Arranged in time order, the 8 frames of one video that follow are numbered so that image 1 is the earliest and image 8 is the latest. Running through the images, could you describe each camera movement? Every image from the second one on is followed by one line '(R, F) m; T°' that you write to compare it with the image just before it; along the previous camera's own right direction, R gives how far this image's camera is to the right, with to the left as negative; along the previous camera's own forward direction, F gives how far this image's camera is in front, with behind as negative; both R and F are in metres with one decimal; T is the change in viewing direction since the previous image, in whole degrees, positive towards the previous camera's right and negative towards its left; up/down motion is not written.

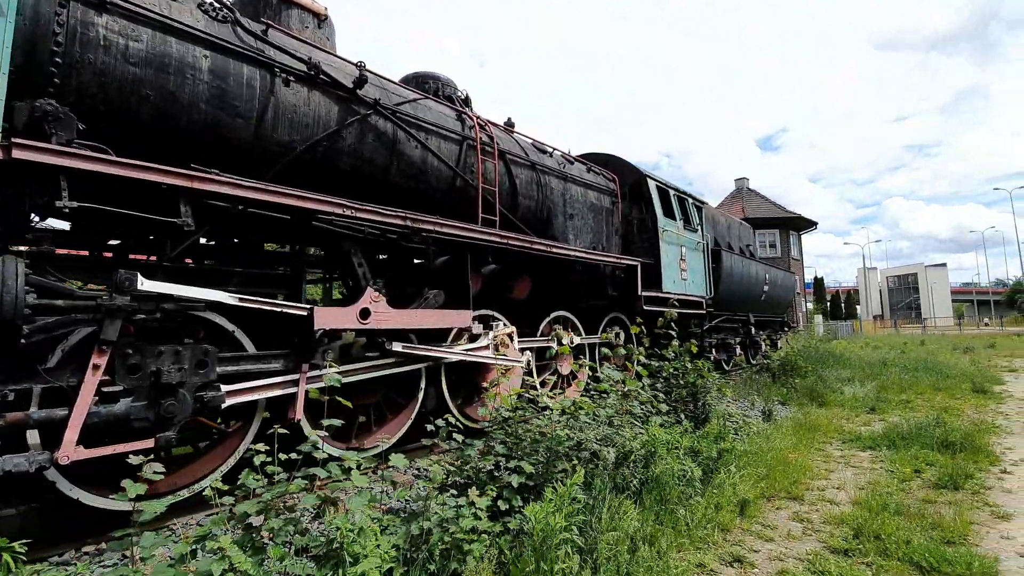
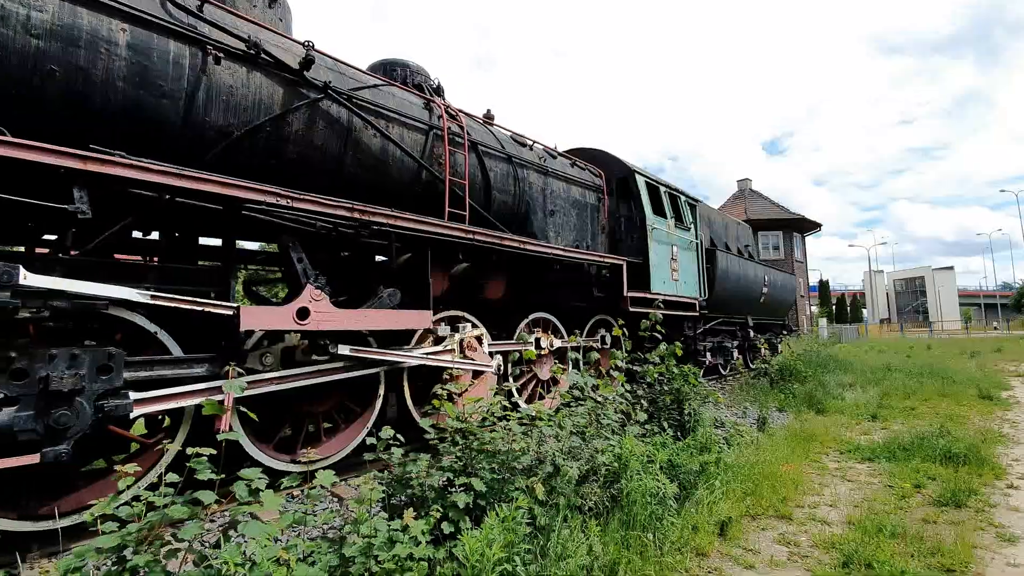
(+0.4, +0.4) m; -1°
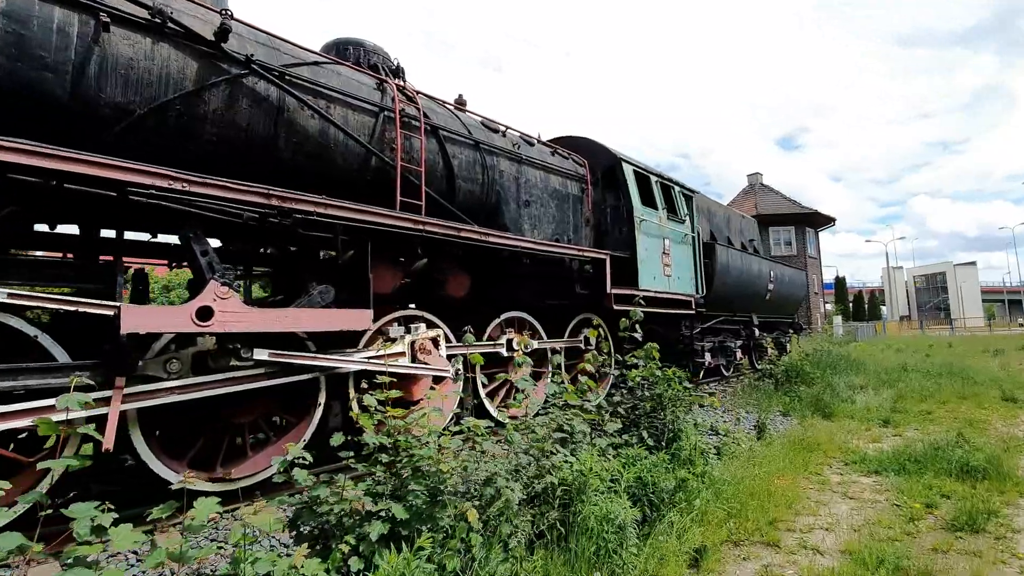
(+0.5, +0.5) m; -1°
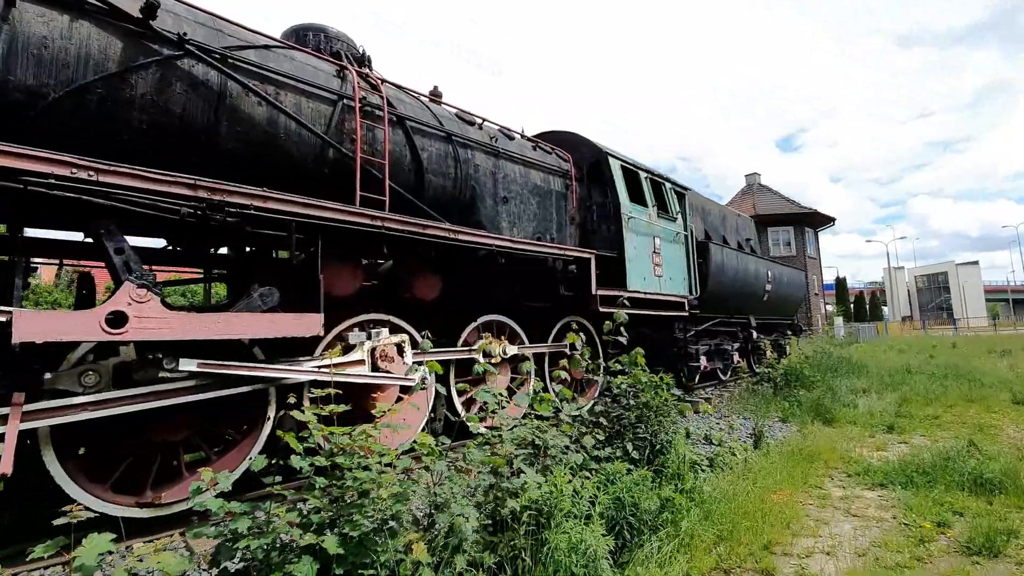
(+0.3, +0.4) m; 0°
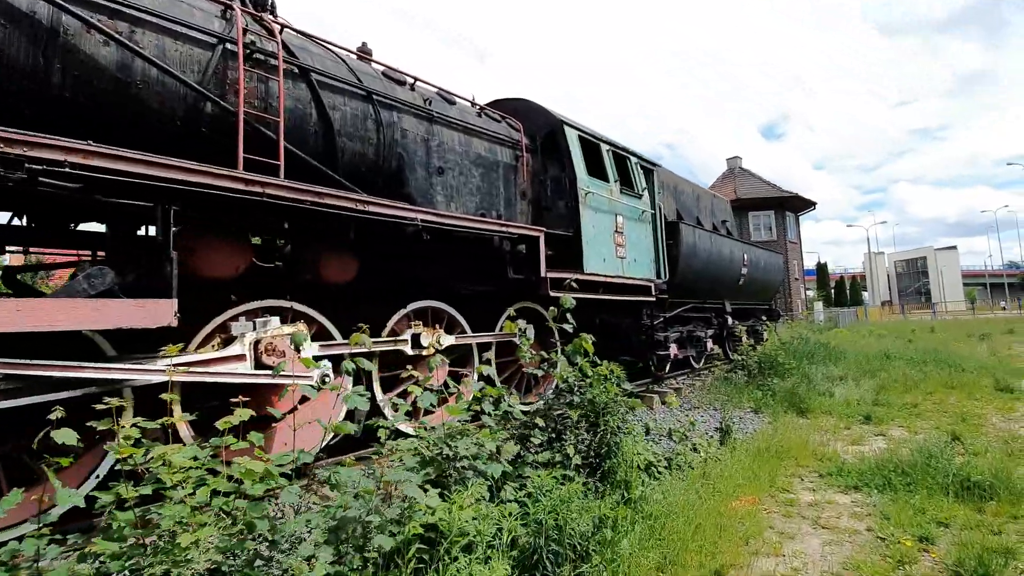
(+0.5, +0.6) m; +1°
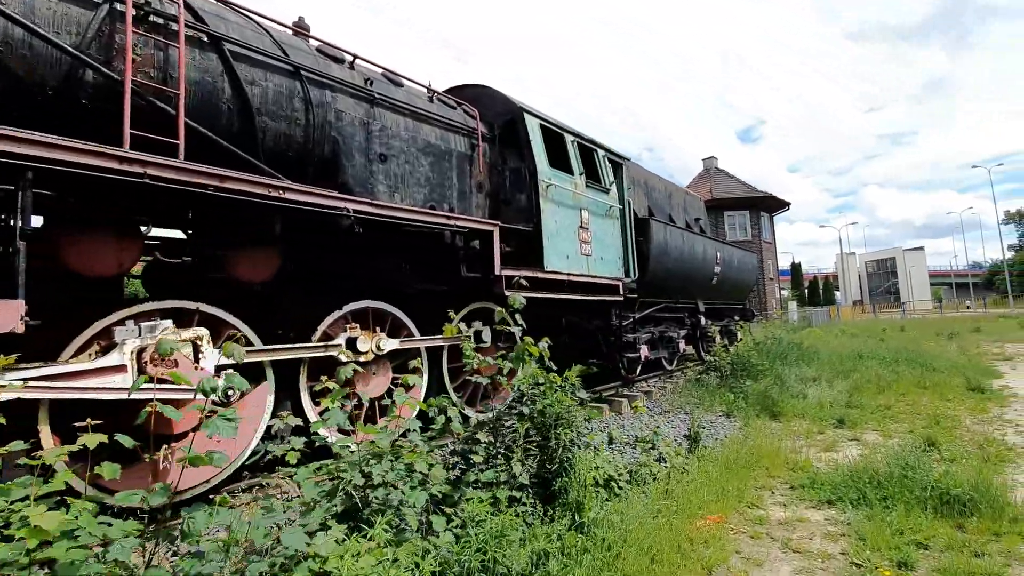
(+0.3, +0.4) m; +2°
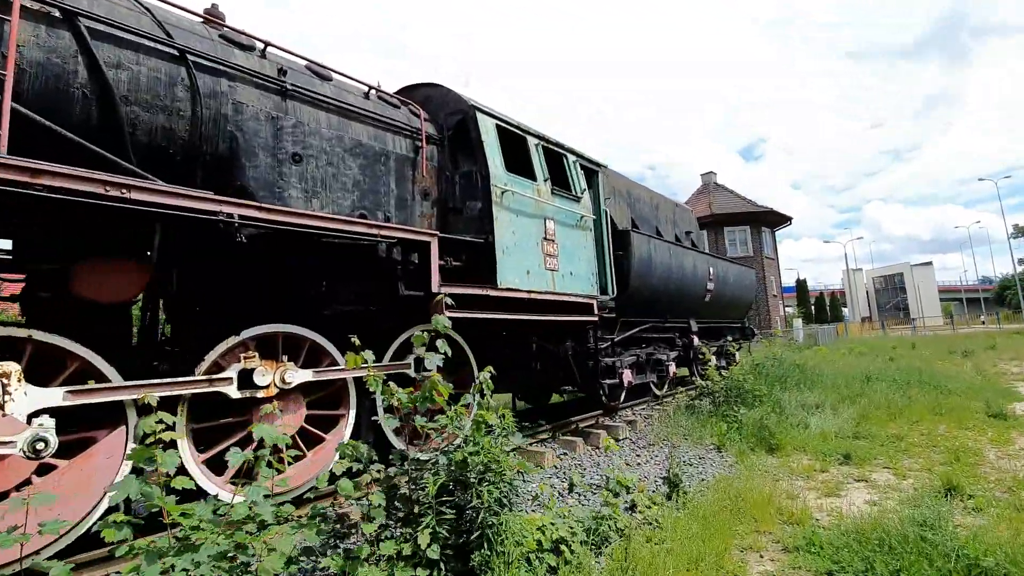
(+0.6, +0.7) m; -1°
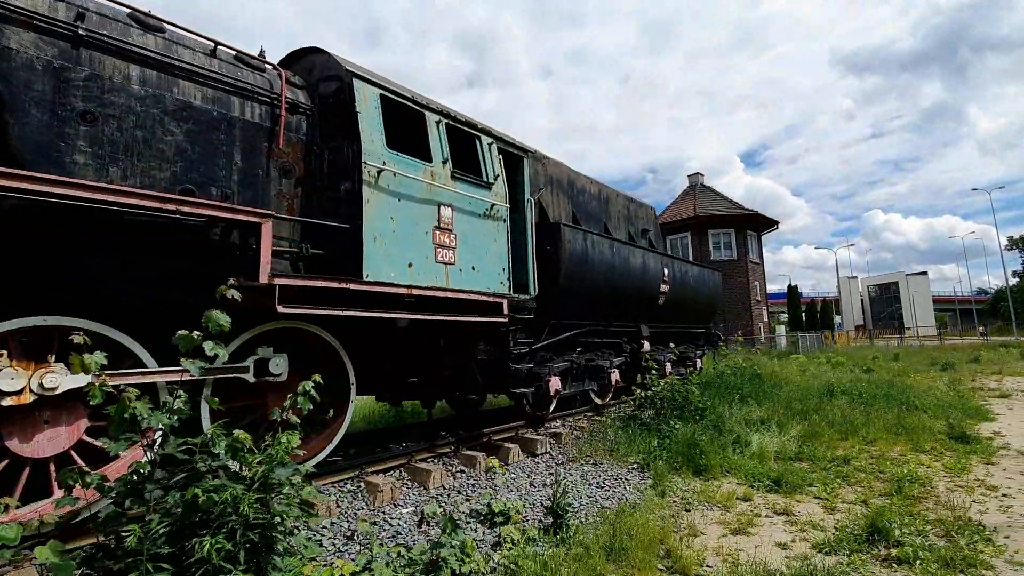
(+1.1, +0.7) m; 0°
